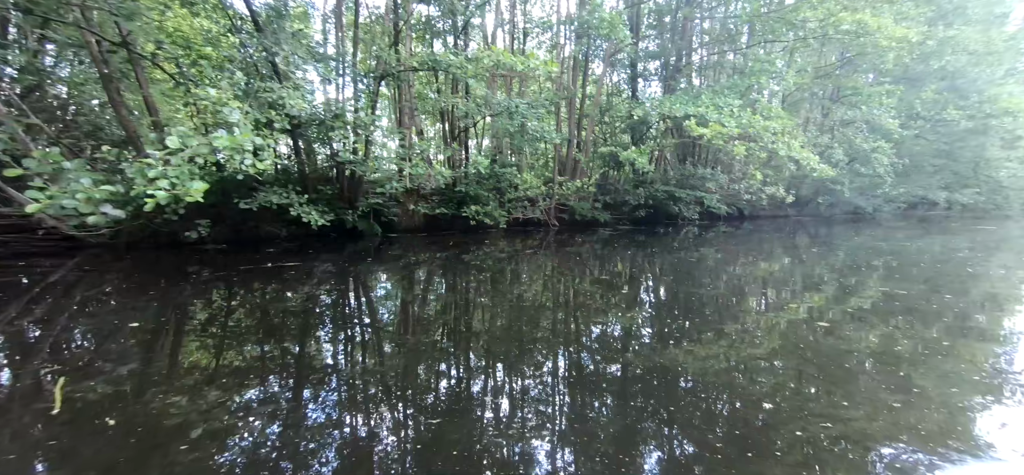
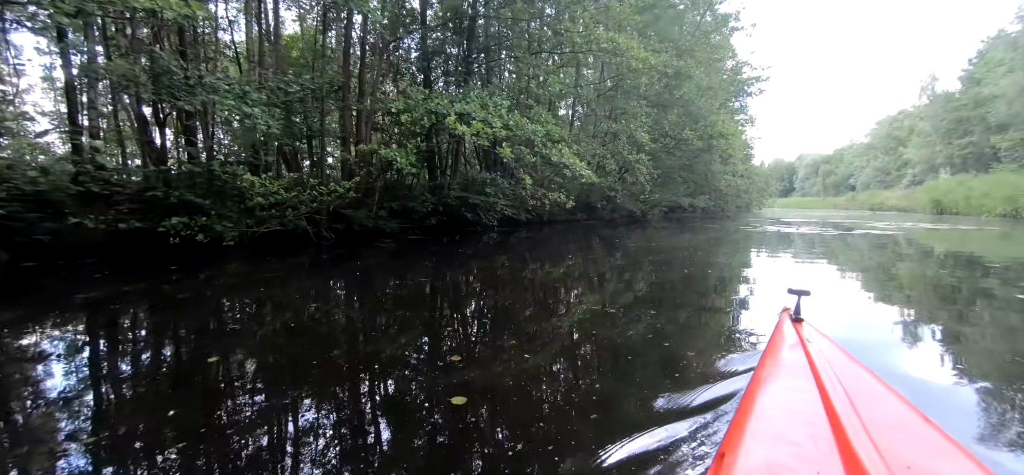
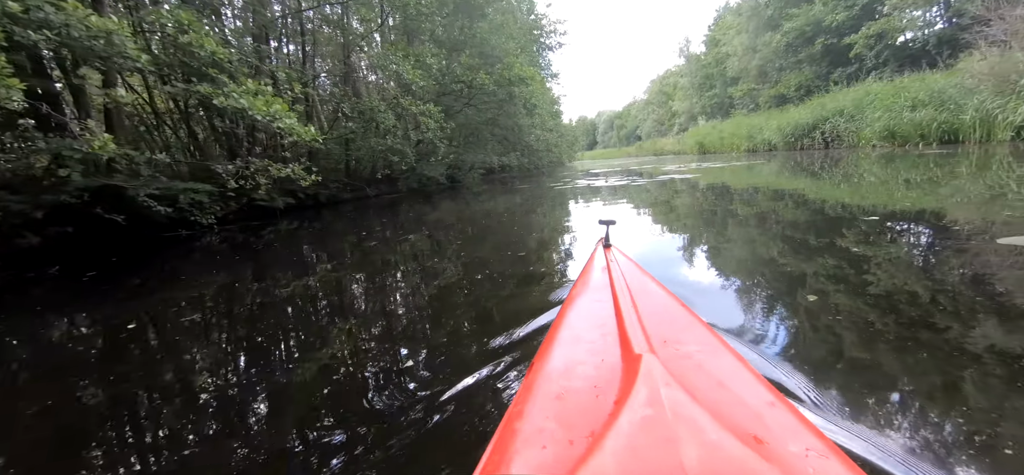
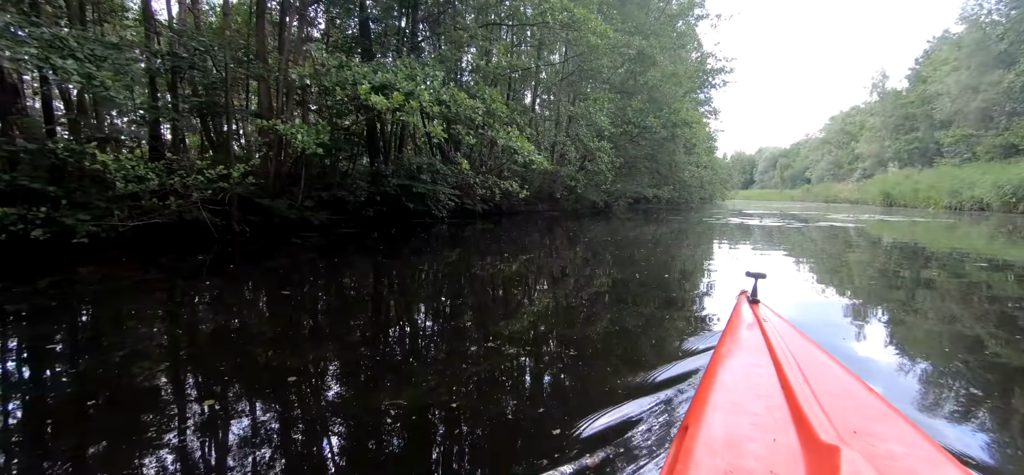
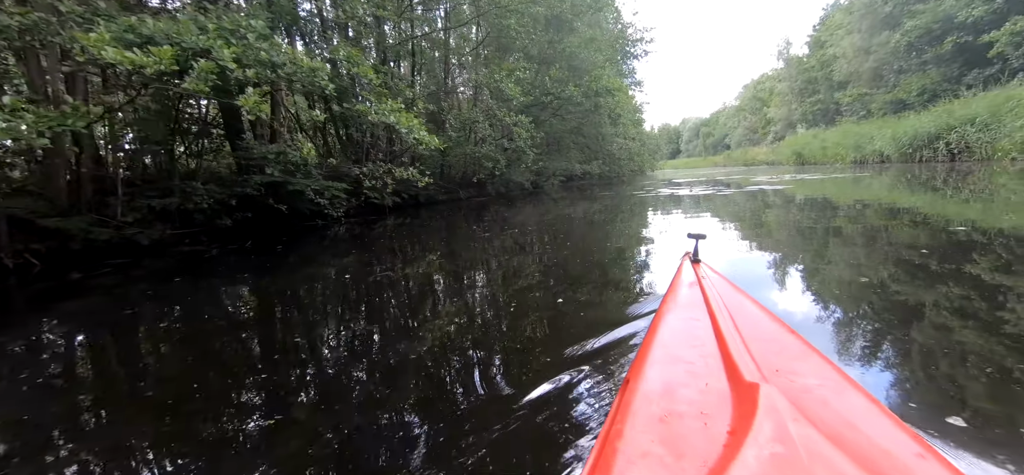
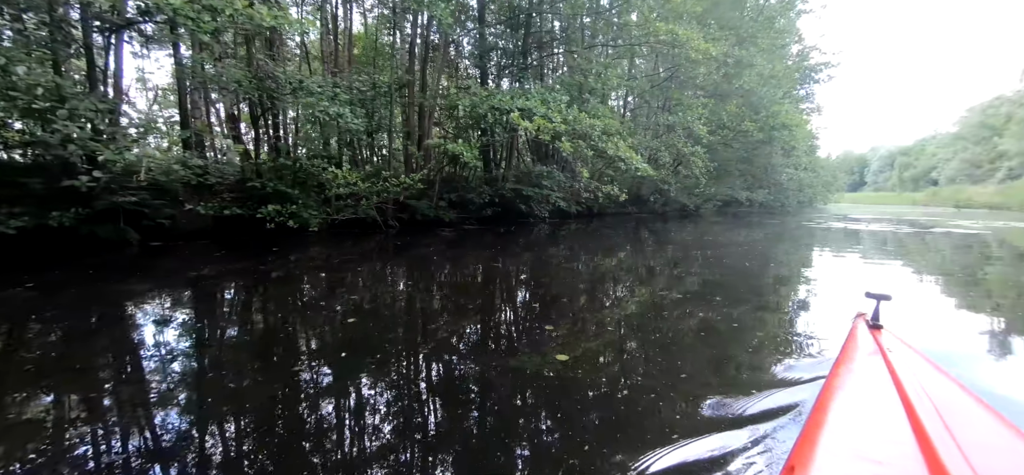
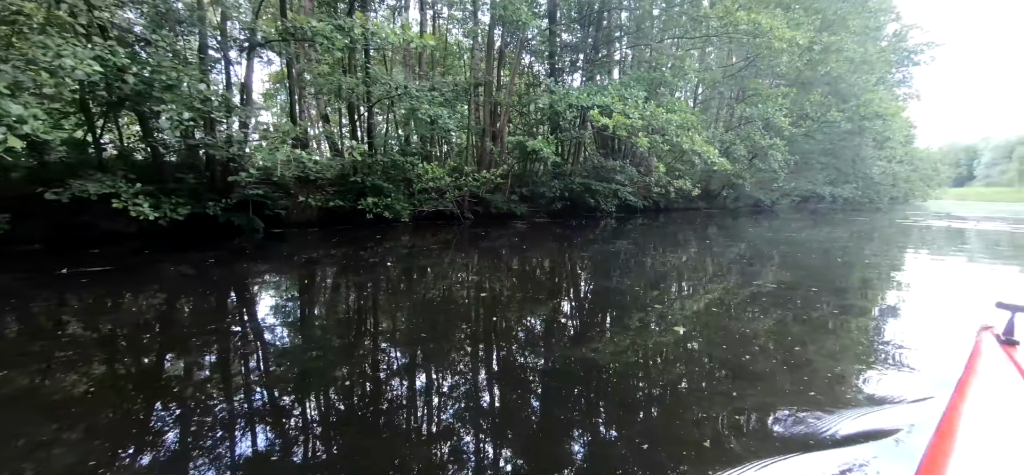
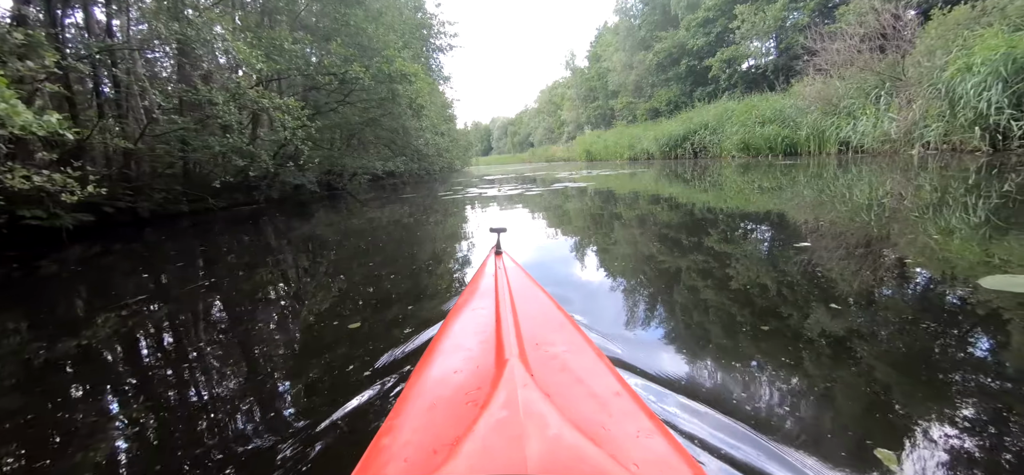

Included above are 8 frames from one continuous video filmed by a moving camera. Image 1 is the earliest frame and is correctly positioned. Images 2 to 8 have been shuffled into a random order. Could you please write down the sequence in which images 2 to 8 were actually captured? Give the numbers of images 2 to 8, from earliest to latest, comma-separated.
7, 6, 2, 4, 5, 3, 8
